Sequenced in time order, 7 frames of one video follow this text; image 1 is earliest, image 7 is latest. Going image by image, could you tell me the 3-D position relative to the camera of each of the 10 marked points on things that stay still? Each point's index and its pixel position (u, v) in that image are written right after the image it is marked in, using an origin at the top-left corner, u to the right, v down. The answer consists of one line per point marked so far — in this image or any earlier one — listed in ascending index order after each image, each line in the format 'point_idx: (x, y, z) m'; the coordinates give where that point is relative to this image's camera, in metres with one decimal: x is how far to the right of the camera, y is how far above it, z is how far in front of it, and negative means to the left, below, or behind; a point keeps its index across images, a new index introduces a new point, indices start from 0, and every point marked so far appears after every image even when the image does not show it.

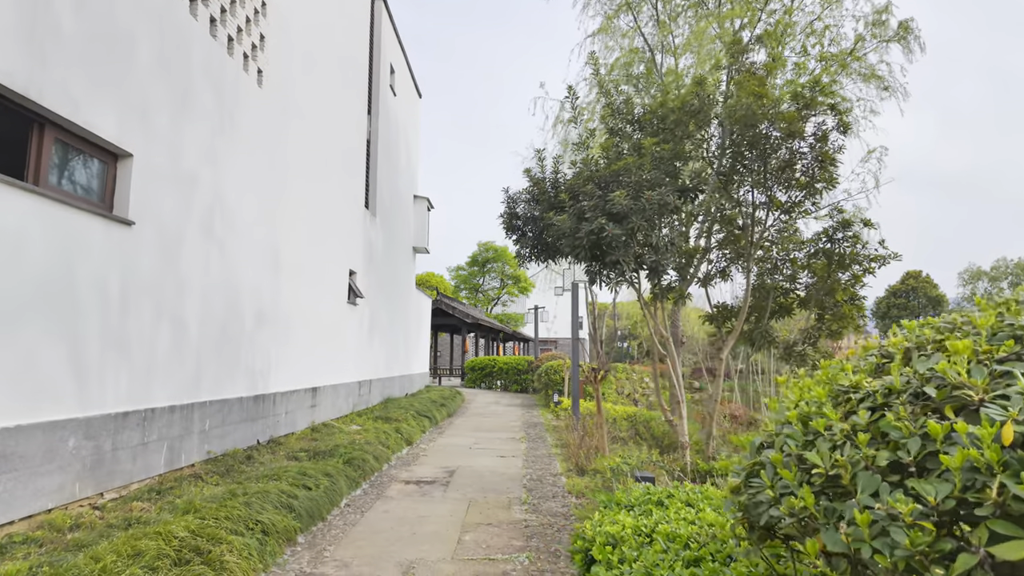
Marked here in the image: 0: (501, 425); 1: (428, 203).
0: (-0.2, -2.6, +11.0) m
1: (-2.4, +2.4, +16.2) m
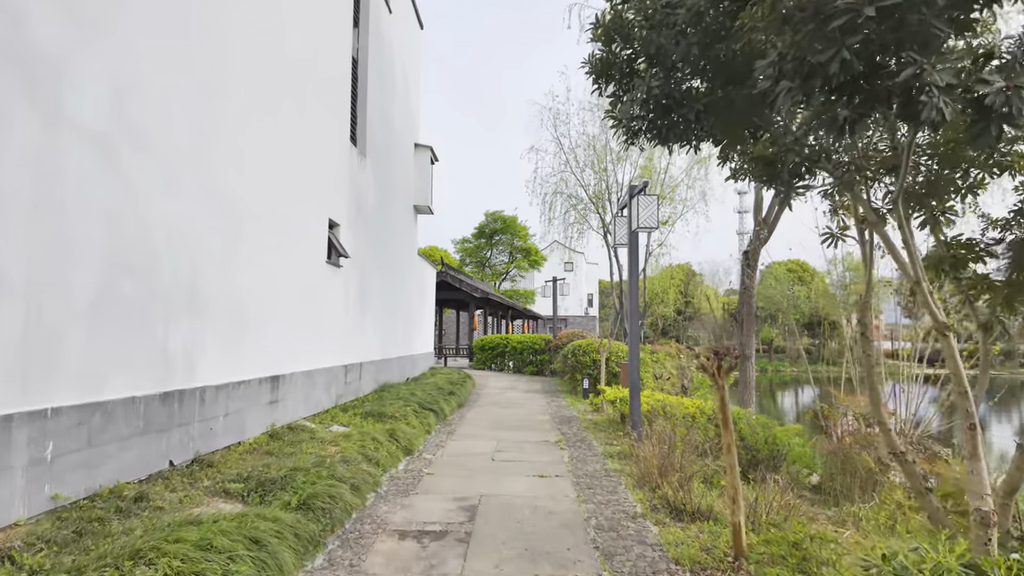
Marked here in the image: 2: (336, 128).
0: (+0.2, -2.0, +8.7) m
1: (-1.9, +3.2, +13.7) m
2: (-2.5, +2.3, +8.2) m
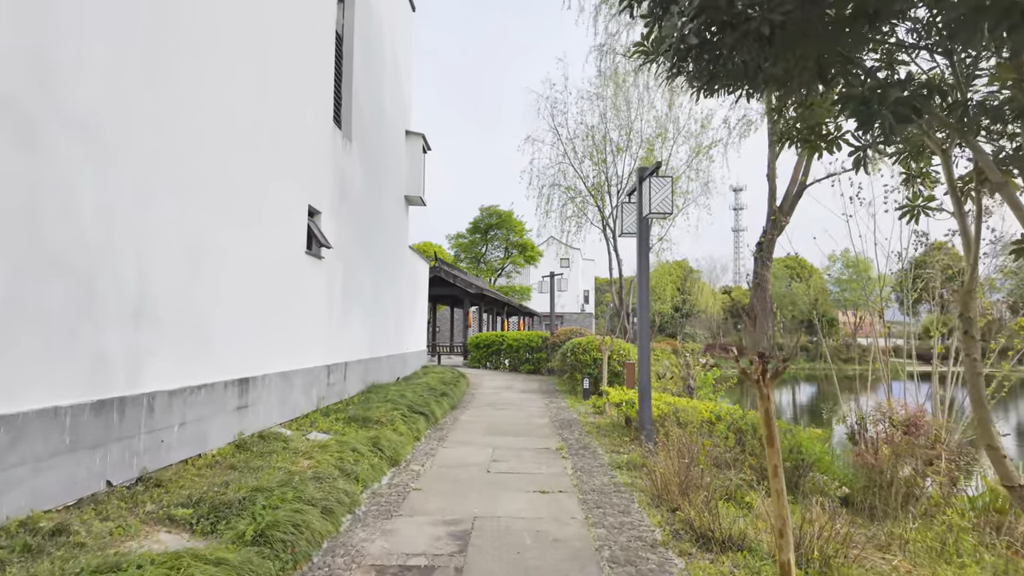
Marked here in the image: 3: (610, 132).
0: (+0.2, -1.9, +8.1) m
1: (-2.0, +3.3, +13.1) m
2: (-2.5, +2.4, +7.6) m
3: (+2.8, +4.5, +16.6) m
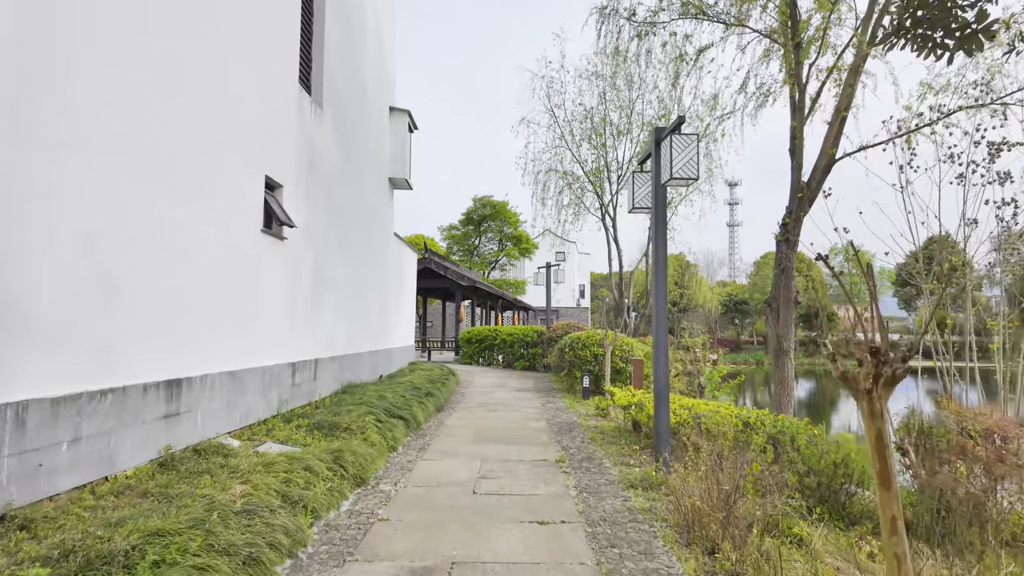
0: (+0.1, -1.8, +7.1) m
1: (-2.2, +3.5, +12.1) m
2: (-2.6, +2.5, +6.5) m
3: (+2.7, +4.8, +15.7) m
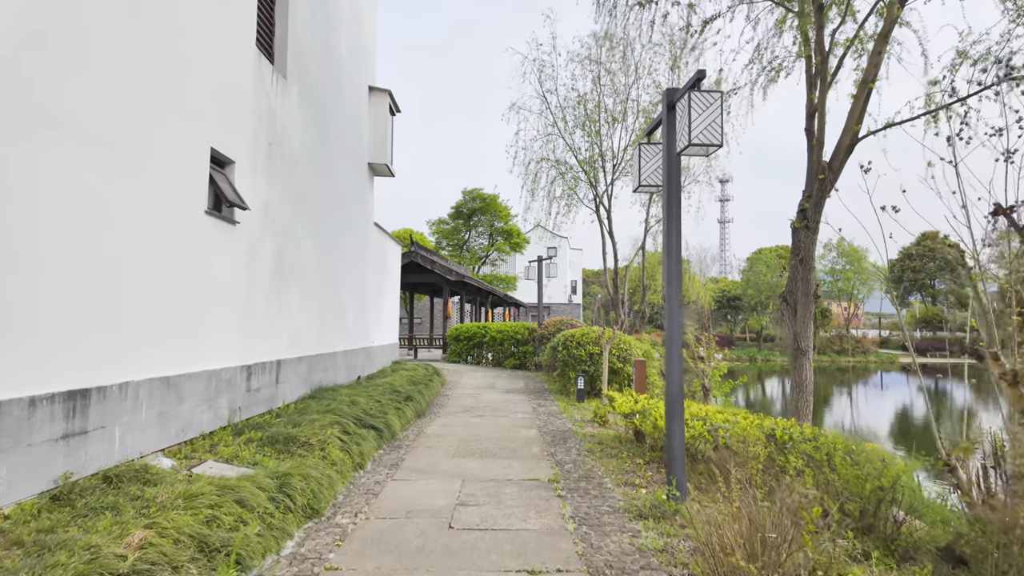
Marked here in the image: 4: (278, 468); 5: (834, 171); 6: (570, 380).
0: (-0.1, -1.7, +6.3) m
1: (-2.4, +3.7, +11.2) m
2: (-2.8, +2.6, +5.7) m
3: (+2.4, +4.9, +14.9) m
4: (-1.7, -1.3, +4.1) m
5: (+3.6, +1.3, +6.4) m
6: (+1.0, -1.6, +9.9) m
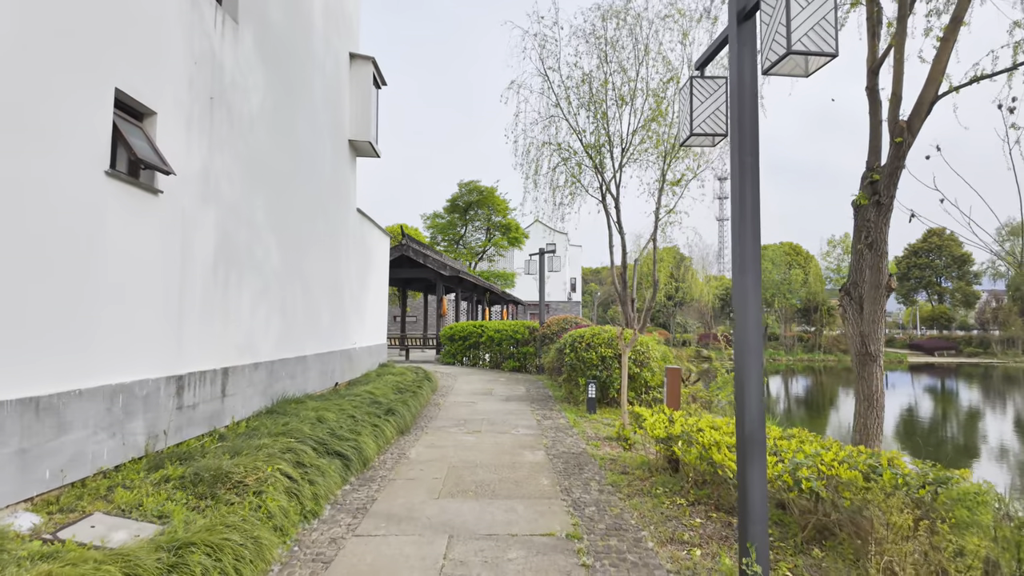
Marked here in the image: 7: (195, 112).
0: (0.0, -1.6, +5.1) m
1: (-2.4, +3.8, +10.0) m
2: (-2.7, +2.7, +4.4) m
3: (+2.4, +5.0, +13.6) m
4: (-1.7, -1.2, +2.9) m
5: (+3.6, +1.4, +5.2) m
6: (+1.0, -1.5, +8.7) m
7: (-2.7, +1.5, +4.8) m
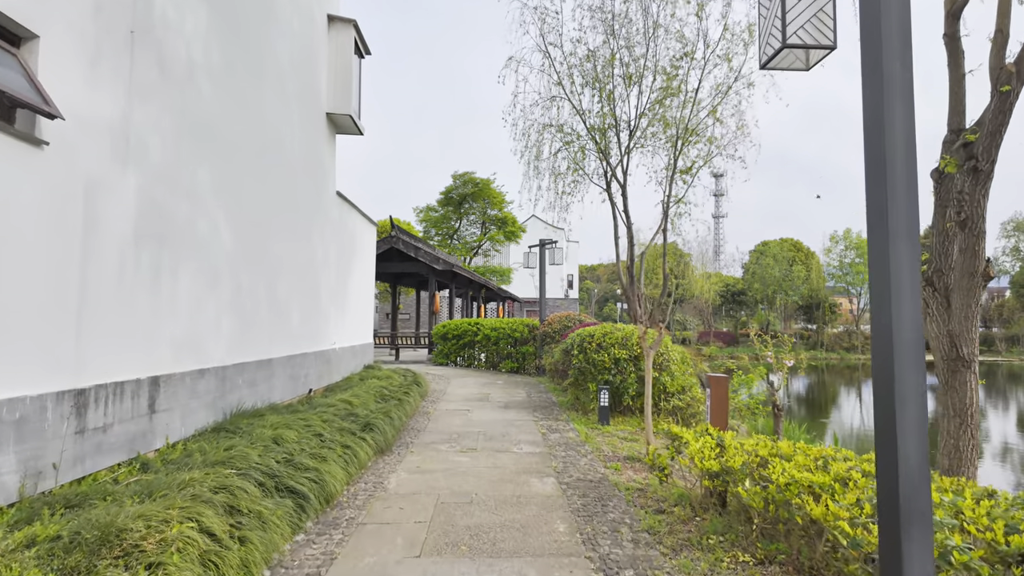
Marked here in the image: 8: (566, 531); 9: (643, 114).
0: (0.0, -1.5, +4.0) m
1: (-2.4, +3.9, +8.9) m
2: (-2.7, +2.8, +3.3) m
3: (+2.3, +5.1, +12.6) m
4: (-1.6, -1.1, +1.8) m
5: (+3.6, +1.5, +4.1) m
6: (+1.0, -1.4, +7.6) m
7: (-2.6, +1.6, +3.7) m
8: (+0.3, -1.5, +3.5) m
9: (+3.0, +3.9, +13.0) m
